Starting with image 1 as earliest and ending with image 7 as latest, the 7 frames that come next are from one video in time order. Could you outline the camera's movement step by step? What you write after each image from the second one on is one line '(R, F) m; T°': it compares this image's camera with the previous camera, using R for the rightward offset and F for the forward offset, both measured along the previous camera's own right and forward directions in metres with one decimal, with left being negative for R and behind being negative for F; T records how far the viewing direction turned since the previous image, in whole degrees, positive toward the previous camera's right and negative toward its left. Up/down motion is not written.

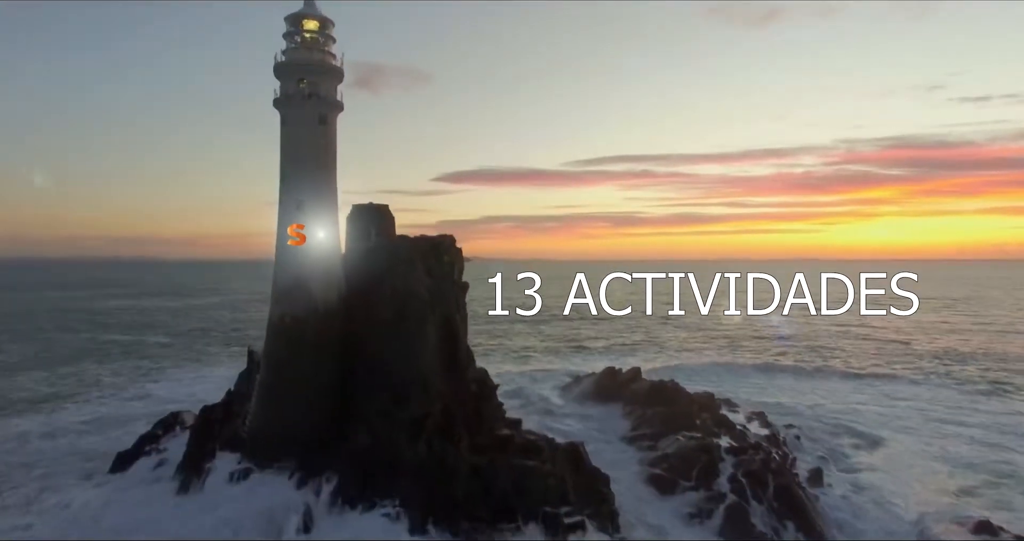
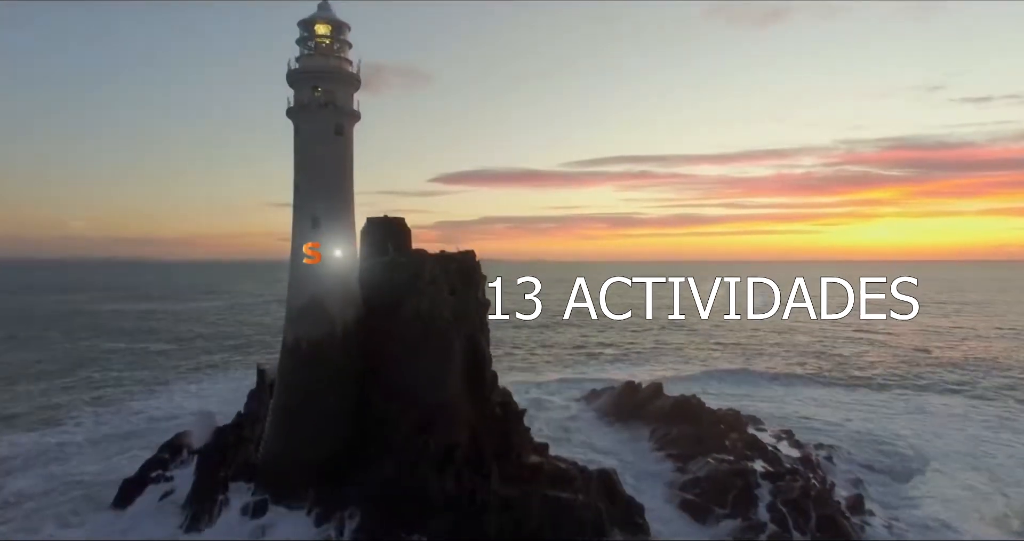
(-0.9, +1.1) m; 0°
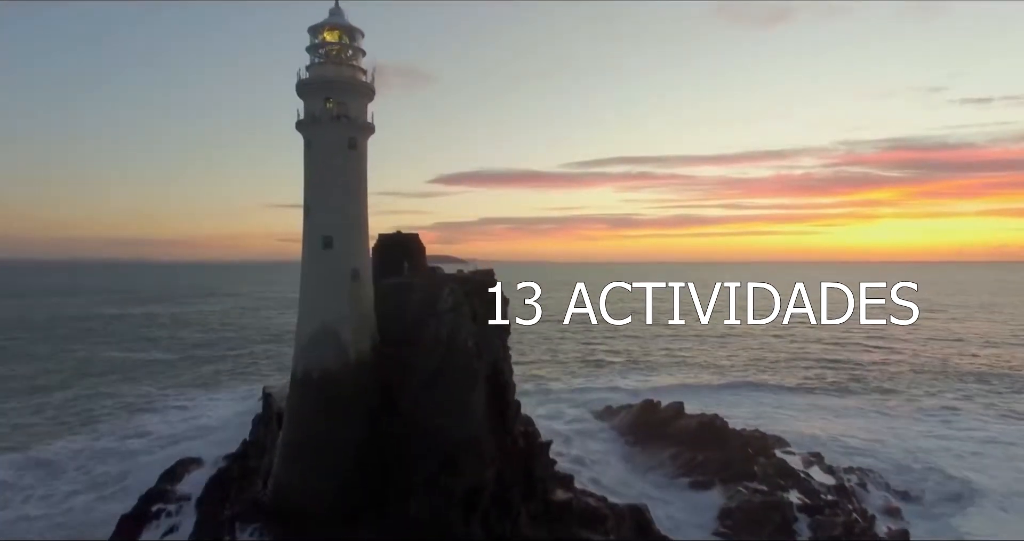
(-0.7, +1.2) m; 0°
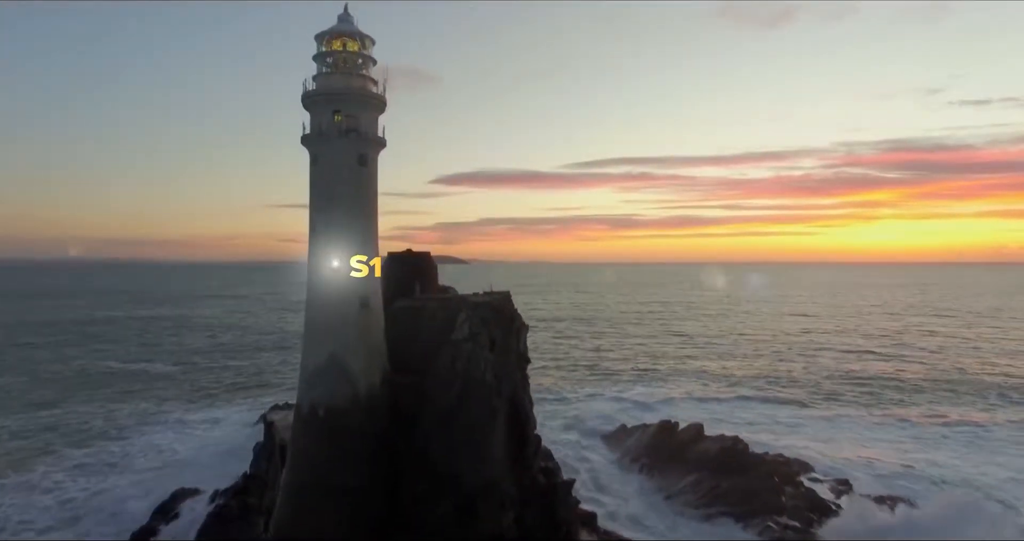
(-0.6, +1.3) m; 0°
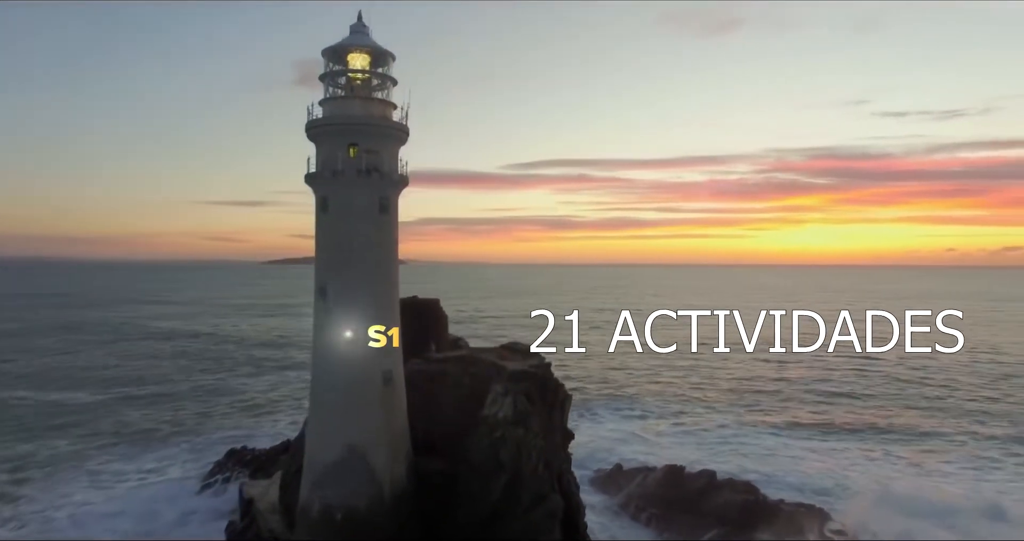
(-2.4, +2.8) m; +5°
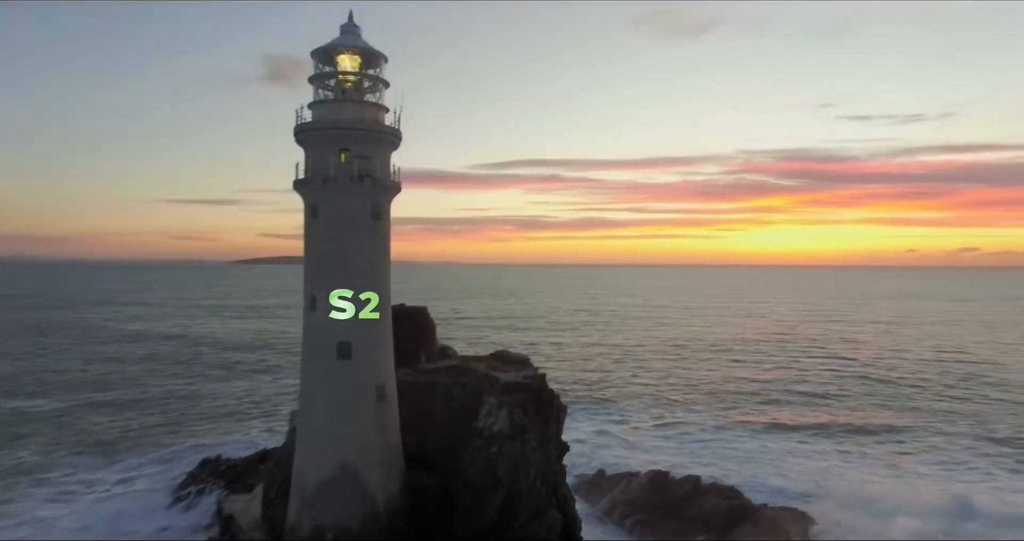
(-0.5, +0.4) m; +2°
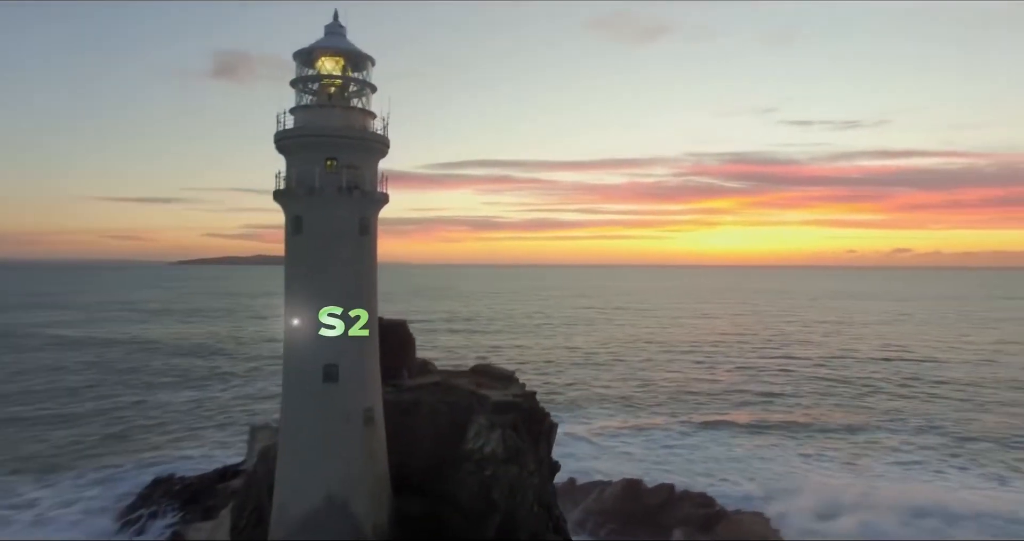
(-0.8, +0.6) m; +4°
